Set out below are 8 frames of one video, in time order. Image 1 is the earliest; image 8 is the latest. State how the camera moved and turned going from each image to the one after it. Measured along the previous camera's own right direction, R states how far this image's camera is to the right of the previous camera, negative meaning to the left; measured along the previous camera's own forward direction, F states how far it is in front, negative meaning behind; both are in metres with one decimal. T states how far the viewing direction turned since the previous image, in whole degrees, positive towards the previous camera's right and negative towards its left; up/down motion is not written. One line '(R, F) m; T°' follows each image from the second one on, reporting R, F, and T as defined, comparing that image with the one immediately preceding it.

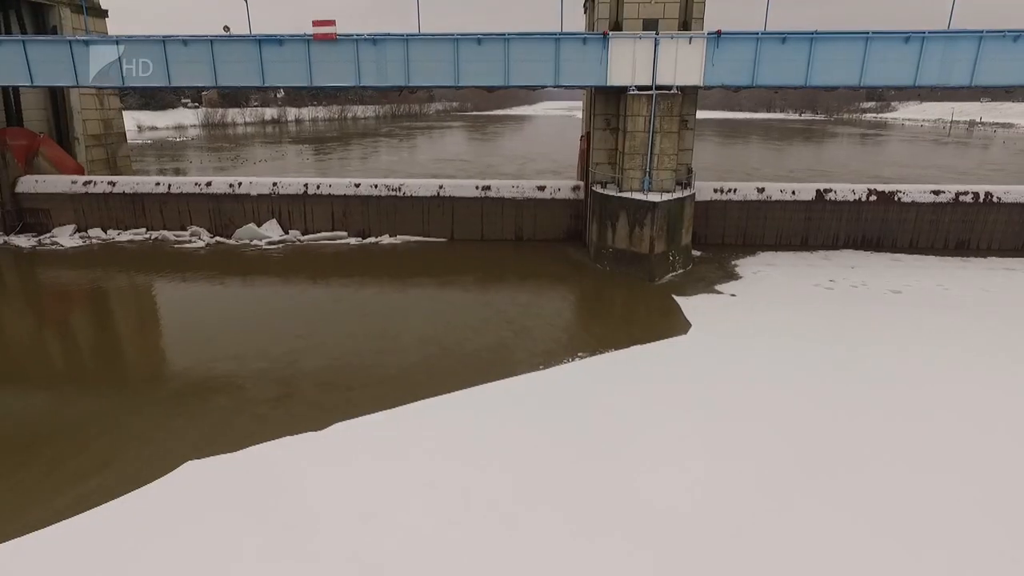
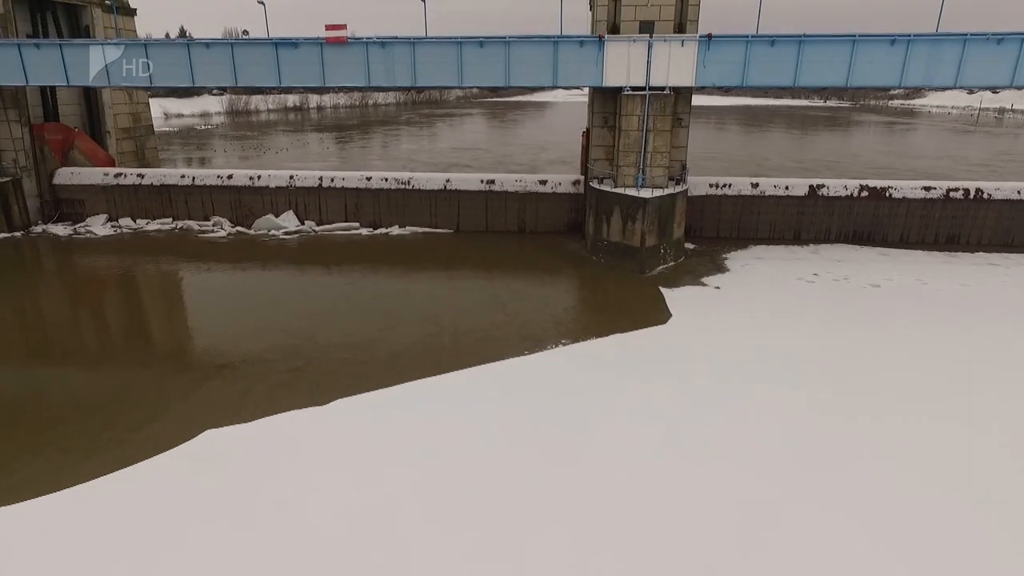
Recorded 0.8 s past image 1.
(+0.5, -0.8) m; -2°
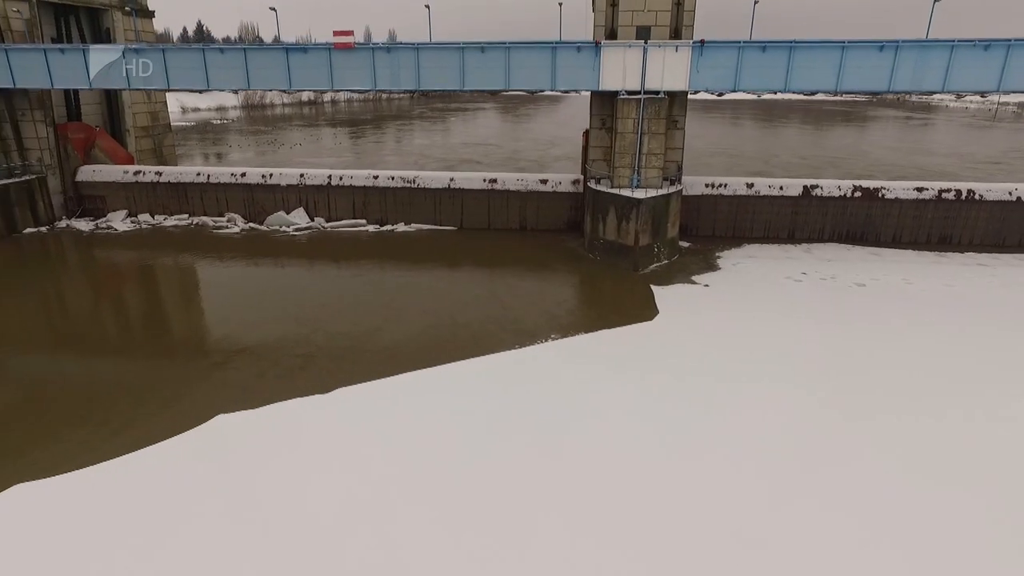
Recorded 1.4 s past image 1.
(+0.3, -0.5) m; -1°
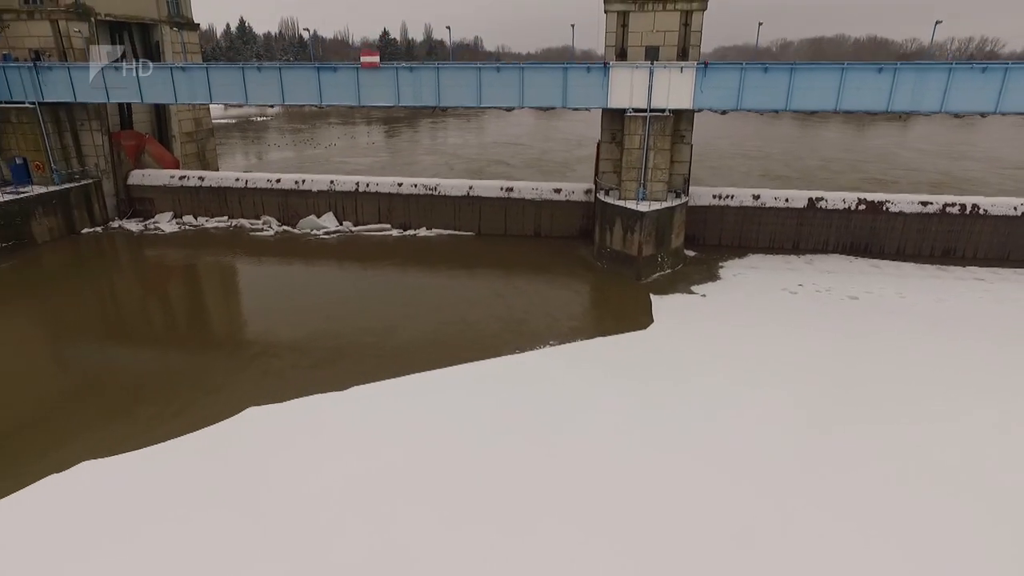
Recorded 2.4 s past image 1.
(+0.5, -0.9) m; -3°
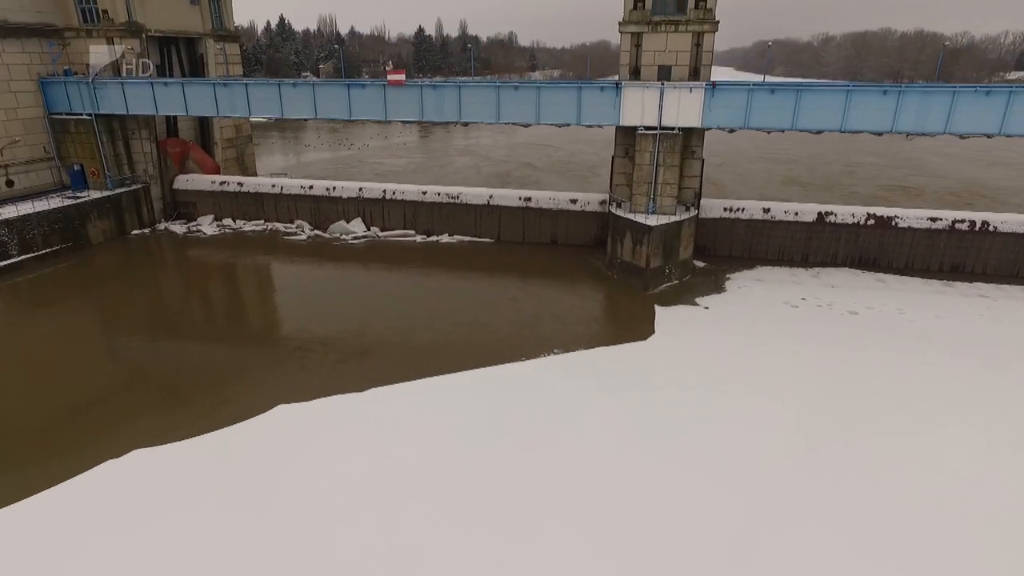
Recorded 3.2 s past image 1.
(+0.4, -0.8) m; -3°
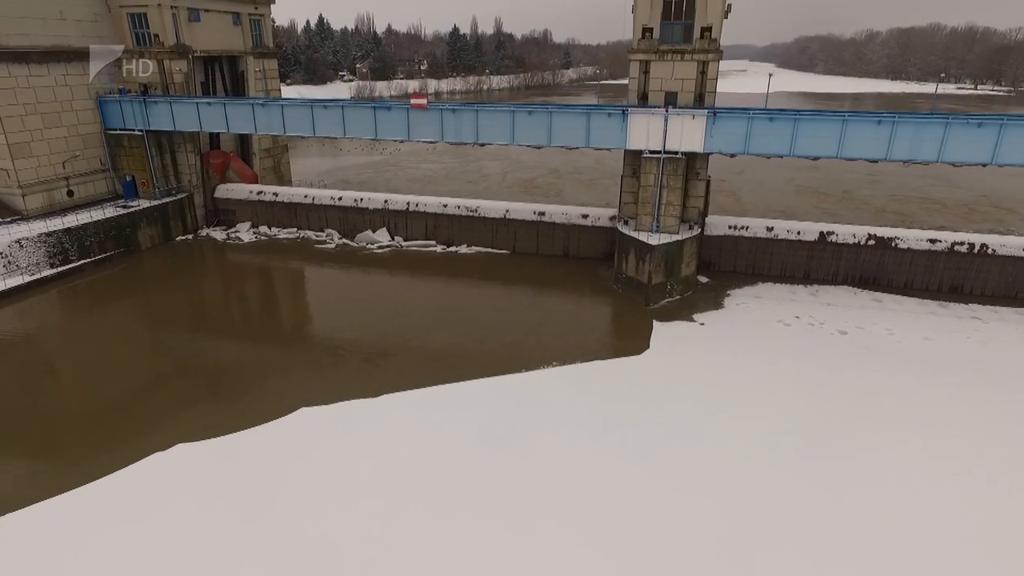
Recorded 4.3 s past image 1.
(+0.6, -1.0) m; -3°
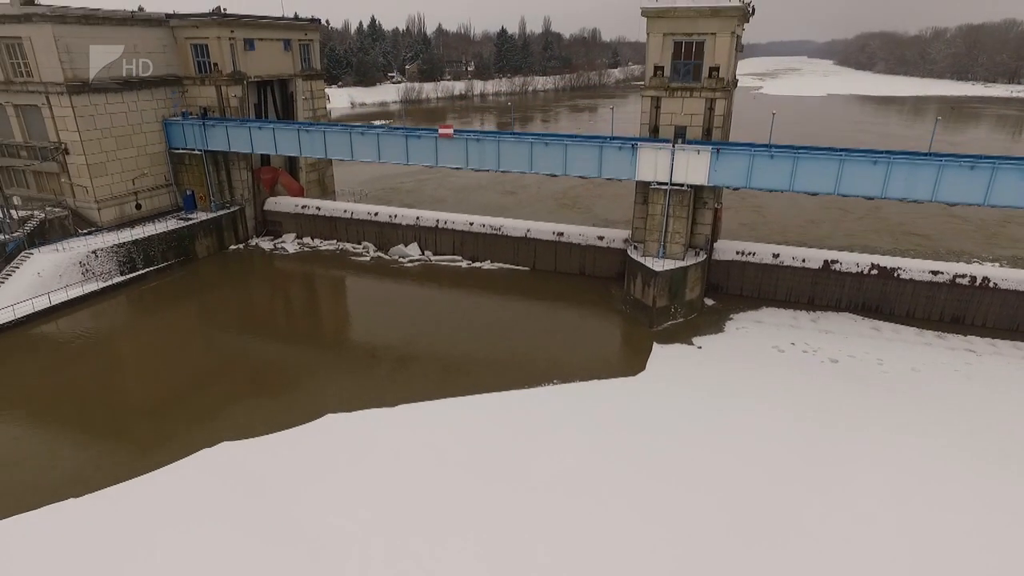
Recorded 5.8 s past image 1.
(+0.9, -1.3) m; -4°
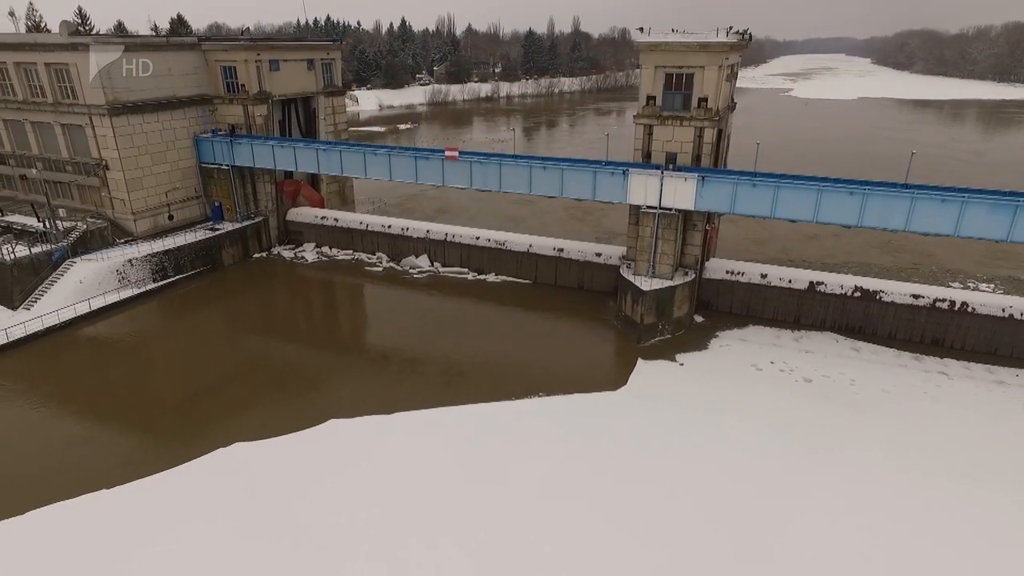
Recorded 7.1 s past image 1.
(+0.9, -1.1) m; -3°
